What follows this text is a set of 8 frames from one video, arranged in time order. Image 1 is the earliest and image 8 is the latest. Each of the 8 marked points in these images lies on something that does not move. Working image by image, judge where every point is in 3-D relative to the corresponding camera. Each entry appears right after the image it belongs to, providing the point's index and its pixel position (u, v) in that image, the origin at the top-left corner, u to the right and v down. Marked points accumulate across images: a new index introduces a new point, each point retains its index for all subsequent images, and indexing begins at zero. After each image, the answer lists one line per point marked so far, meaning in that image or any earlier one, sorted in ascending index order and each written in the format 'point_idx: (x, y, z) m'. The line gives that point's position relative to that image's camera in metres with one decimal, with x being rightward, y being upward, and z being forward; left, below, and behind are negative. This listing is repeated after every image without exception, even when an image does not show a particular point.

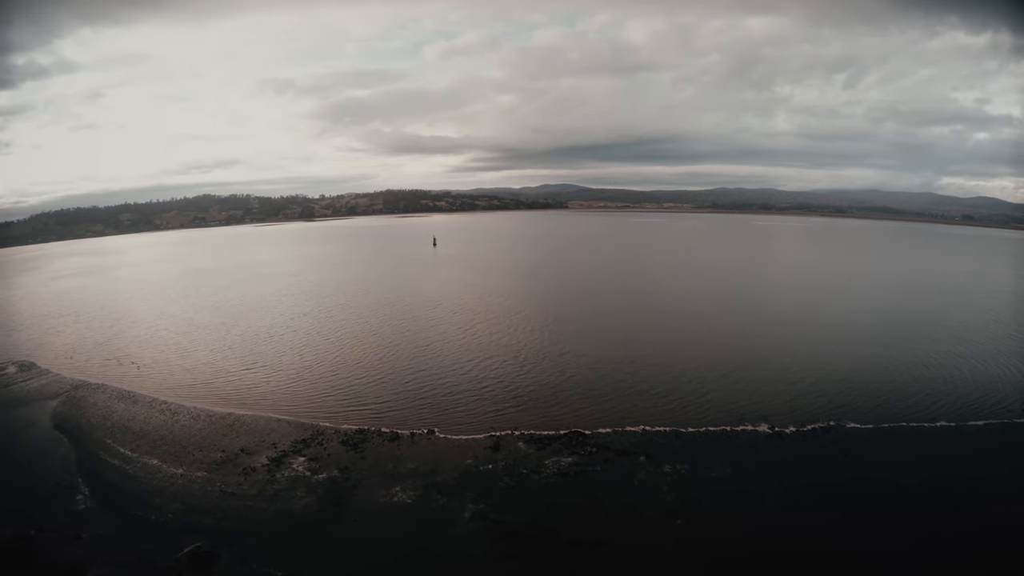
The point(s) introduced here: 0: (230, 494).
0: (-5.1, -3.9, +9.0) m
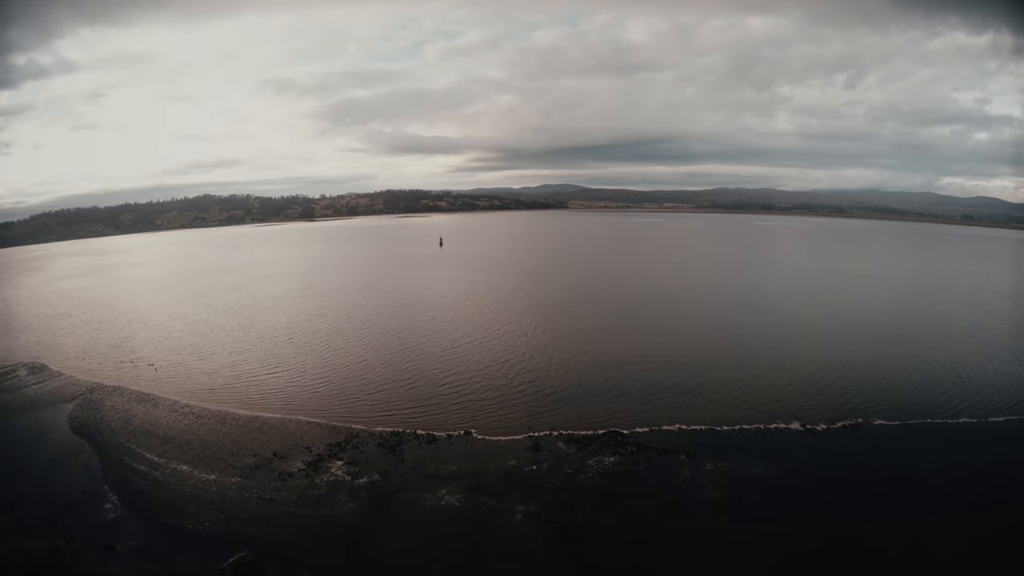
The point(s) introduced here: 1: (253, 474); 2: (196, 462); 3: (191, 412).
0: (-4.3, -3.9, +8.8) m
1: (-5.1, -3.7, +9.6) m
2: (-6.7, -3.8, +10.3) m
3: (-8.8, -3.5, +13.3) m
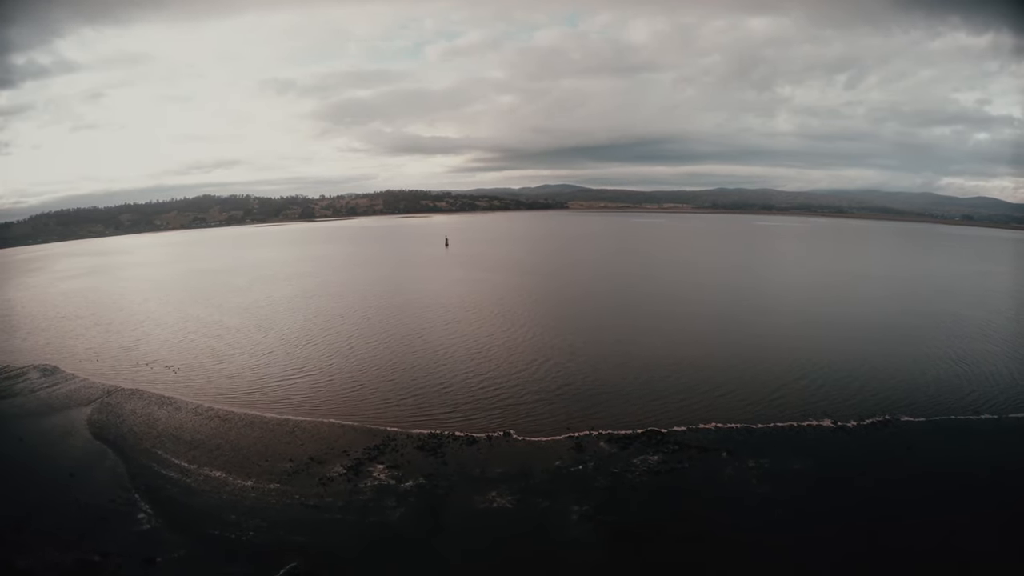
0: (-3.4, -3.9, +8.6) m
1: (-4.2, -3.7, +9.4) m
2: (-5.8, -3.8, +10.1) m
3: (-8.0, -3.5, +13.1) m
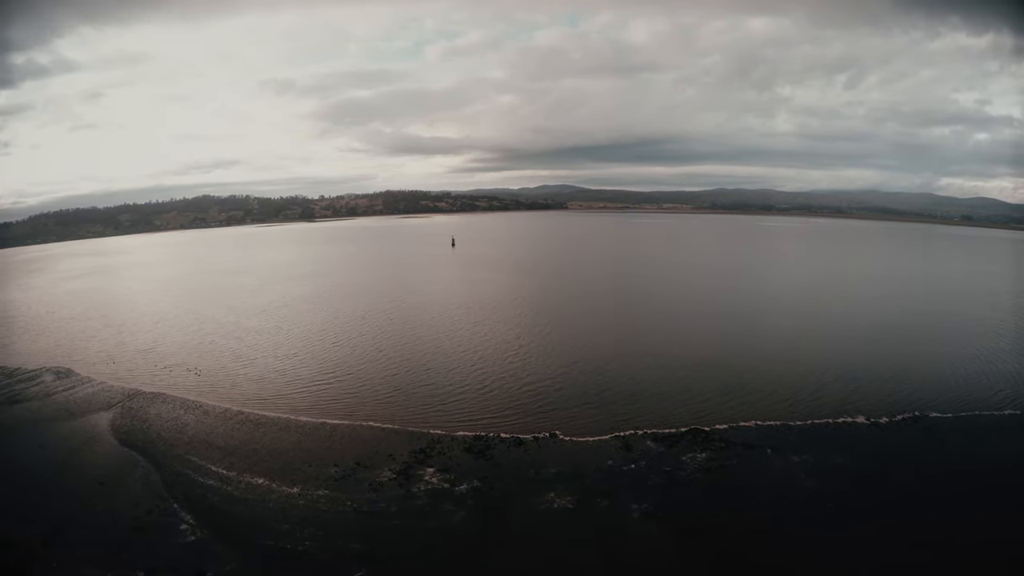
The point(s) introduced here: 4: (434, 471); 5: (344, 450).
0: (-2.4, -3.9, +8.3) m
1: (-3.2, -3.7, +9.1) m
2: (-4.8, -3.8, +9.8) m
3: (-7.0, -3.5, +12.8) m
4: (-1.5, -3.6, +9.4) m
5: (-3.6, -3.5, +10.4) m
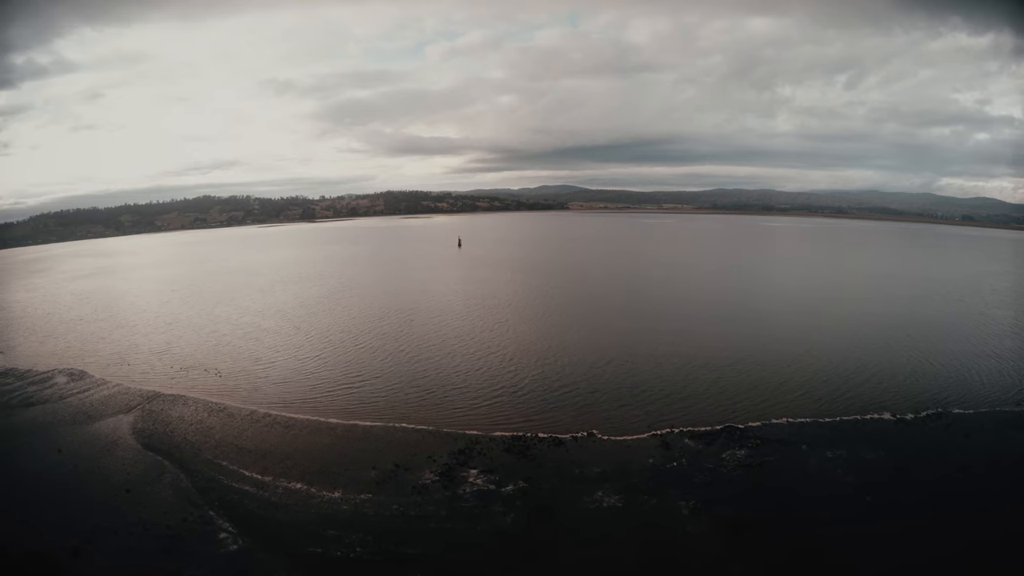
0: (-1.6, -3.9, +8.2) m
1: (-2.4, -3.7, +9.0) m
2: (-4.0, -3.8, +9.7) m
3: (-6.2, -3.5, +12.7) m
4: (-0.7, -3.6, +9.3) m
5: (-2.8, -3.5, +10.3) m
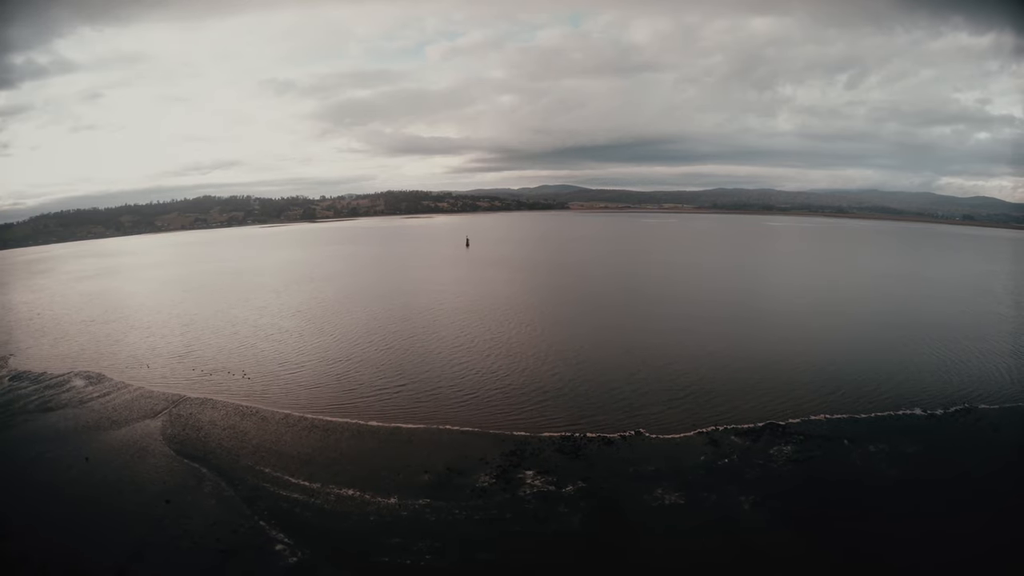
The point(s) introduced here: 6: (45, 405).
0: (-0.5, -3.9, +8.0) m
1: (-1.3, -3.7, +8.8) m
2: (-3.0, -3.8, +9.5) m
3: (-5.1, -3.5, +12.5) m
4: (+0.4, -3.6, +9.1) m
5: (-1.7, -3.5, +10.1) m
6: (-16.0, -4.0, +16.5) m
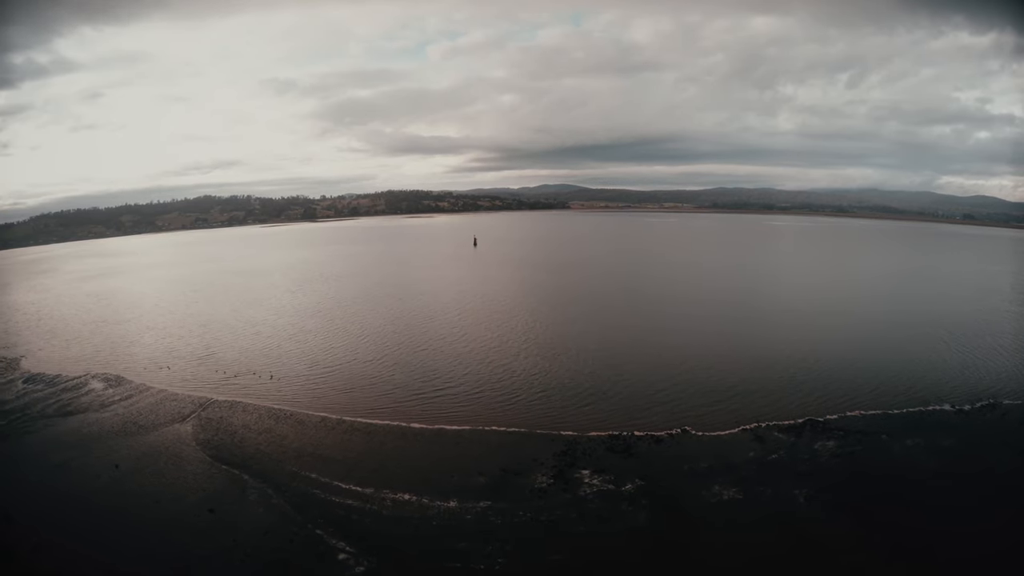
0: (+0.5, -3.9, +7.9) m
1: (-0.3, -3.7, +8.7) m
2: (-1.9, -3.8, +9.4) m
3: (-4.1, -3.5, +12.3) m
4: (+1.4, -3.6, +8.9) m
5: (-0.7, -3.5, +10.0) m
6: (-15.0, -4.0, +16.4) m
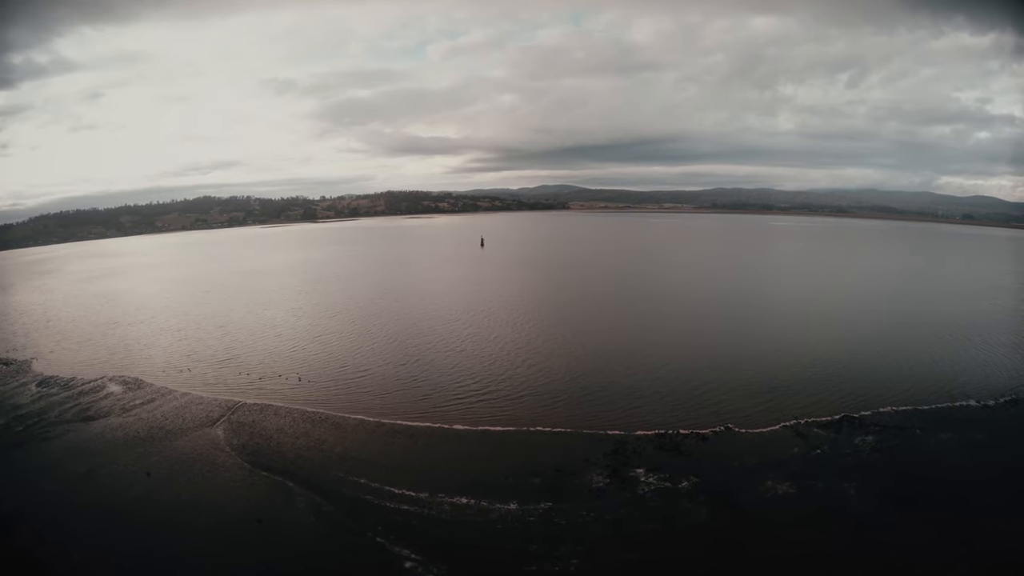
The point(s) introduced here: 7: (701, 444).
0: (+1.6, -3.8, +7.6) m
1: (+0.8, -3.7, +8.4) m
2: (-0.9, -3.7, +9.1) m
3: (-3.1, -3.5, +12.1) m
4: (+2.5, -3.5, +8.7) m
5: (+0.4, -3.4, +9.7) m
6: (-14.0, -4.0, +16.1) m
7: (+4.0, -3.4, +9.8) m
